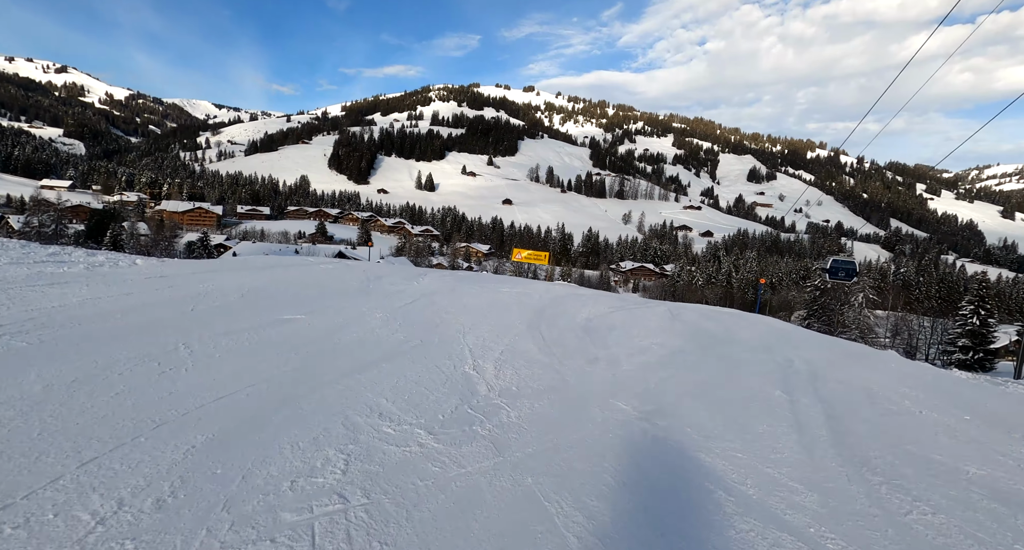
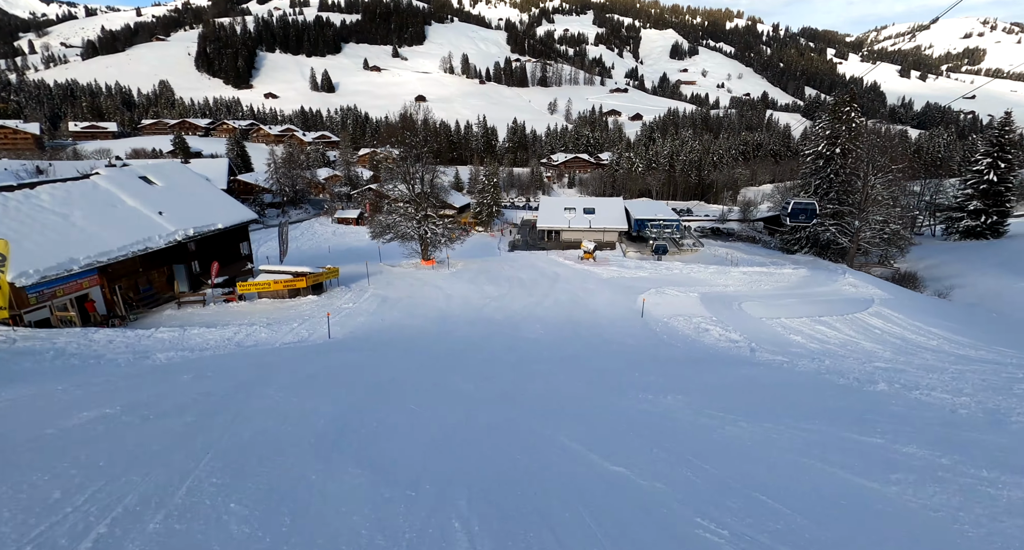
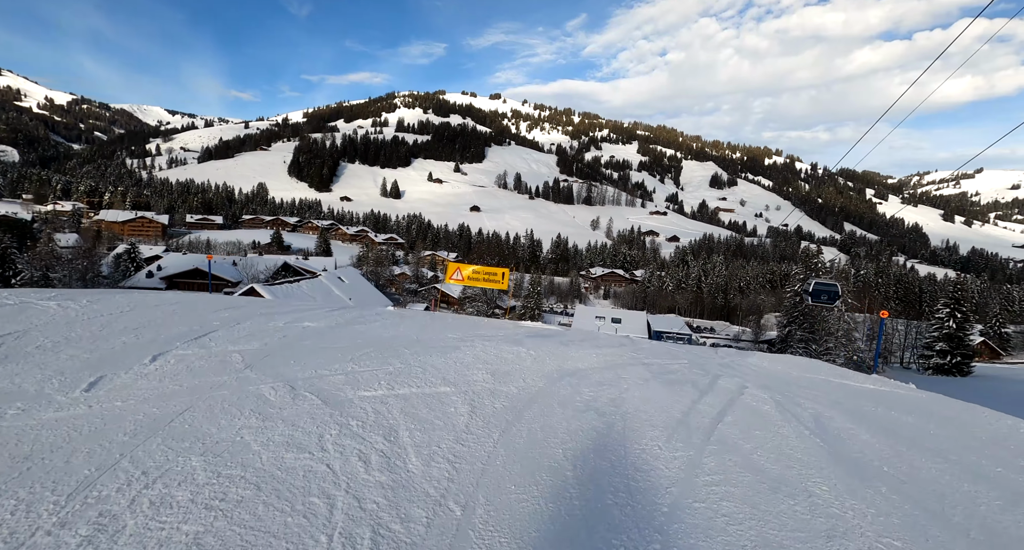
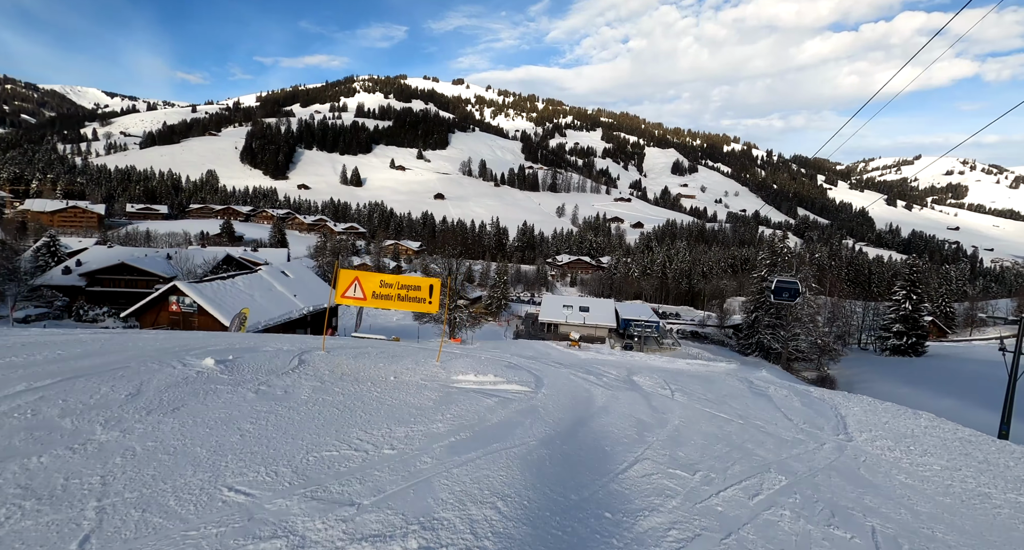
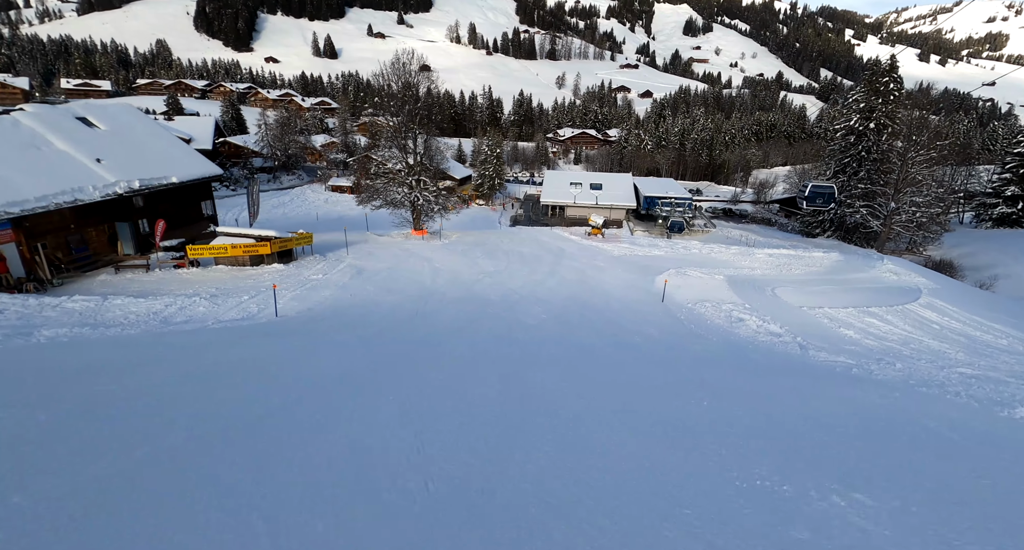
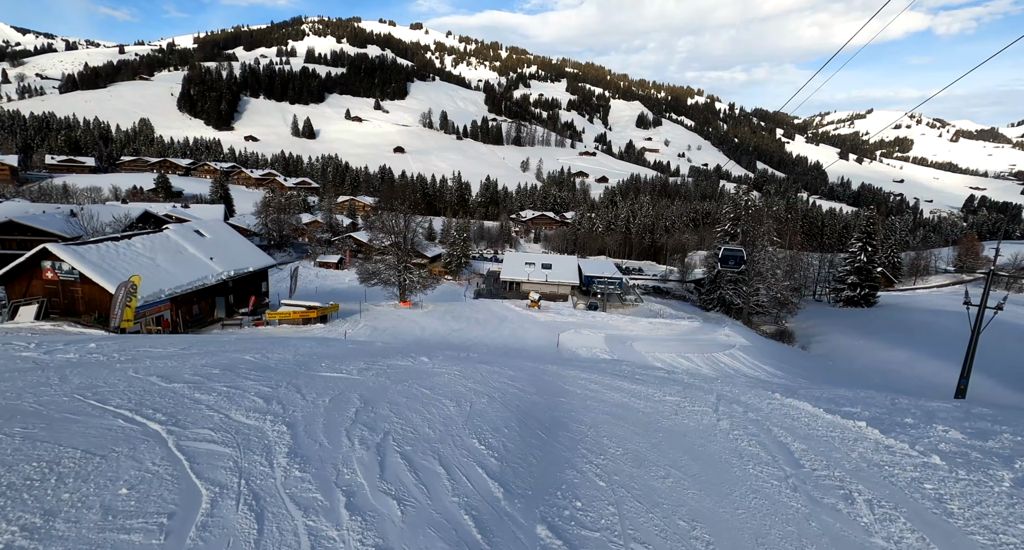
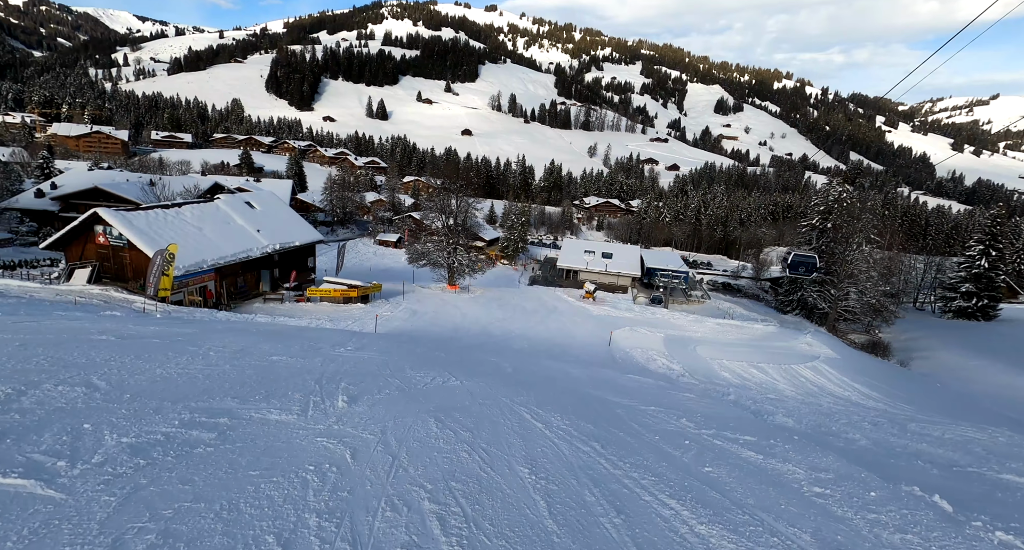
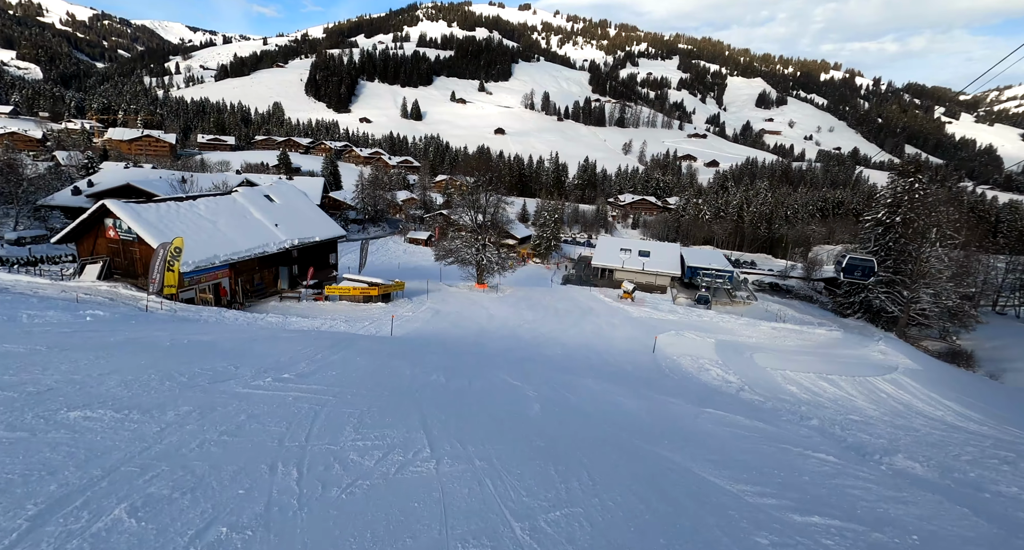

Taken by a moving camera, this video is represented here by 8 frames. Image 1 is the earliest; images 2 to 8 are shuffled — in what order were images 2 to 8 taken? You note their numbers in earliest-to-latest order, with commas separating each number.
3, 4, 6, 7, 8, 2, 5
